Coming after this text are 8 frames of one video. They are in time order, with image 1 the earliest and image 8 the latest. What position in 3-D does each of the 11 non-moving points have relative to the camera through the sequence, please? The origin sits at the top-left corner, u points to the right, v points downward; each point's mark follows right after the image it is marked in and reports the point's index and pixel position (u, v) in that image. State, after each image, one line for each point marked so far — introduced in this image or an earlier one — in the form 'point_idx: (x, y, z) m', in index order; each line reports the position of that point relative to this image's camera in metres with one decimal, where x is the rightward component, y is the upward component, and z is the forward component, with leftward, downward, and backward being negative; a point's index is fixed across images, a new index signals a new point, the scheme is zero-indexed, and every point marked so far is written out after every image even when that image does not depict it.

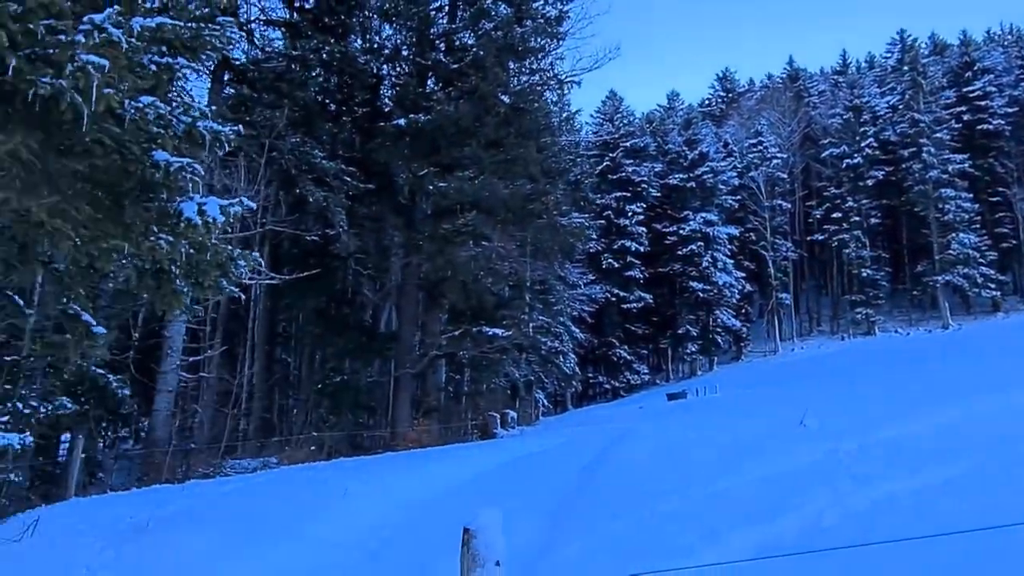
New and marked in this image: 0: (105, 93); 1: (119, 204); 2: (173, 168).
0: (-3.1, +1.4, +5.3) m
1: (-3.1, +0.7, +5.9) m
2: (-2.7, +0.9, +5.8) m
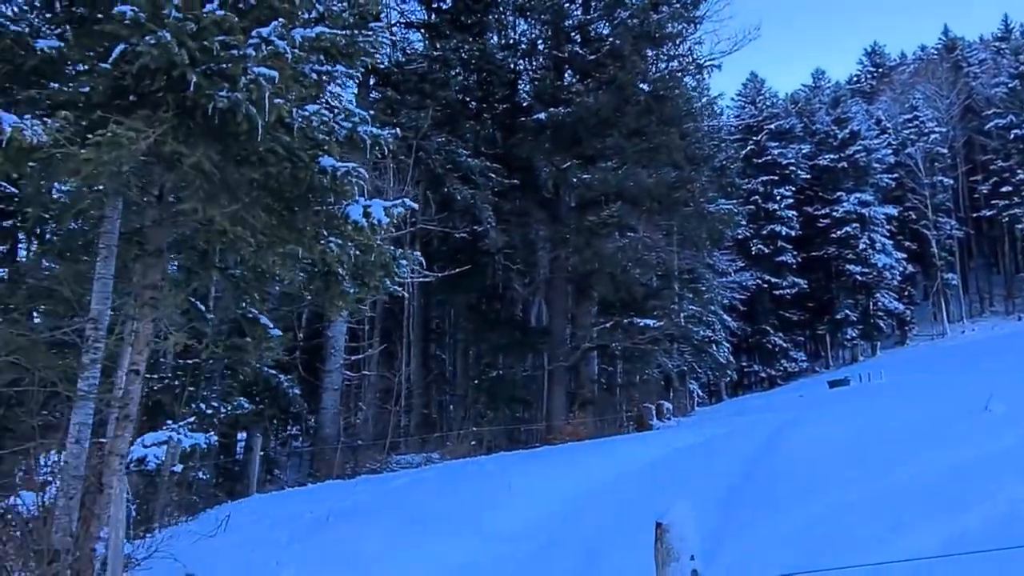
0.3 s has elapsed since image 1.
0: (-1.8, +1.4, +5.5) m
1: (-1.8, +0.7, +6.1) m
2: (-1.4, +0.9, +6.0) m
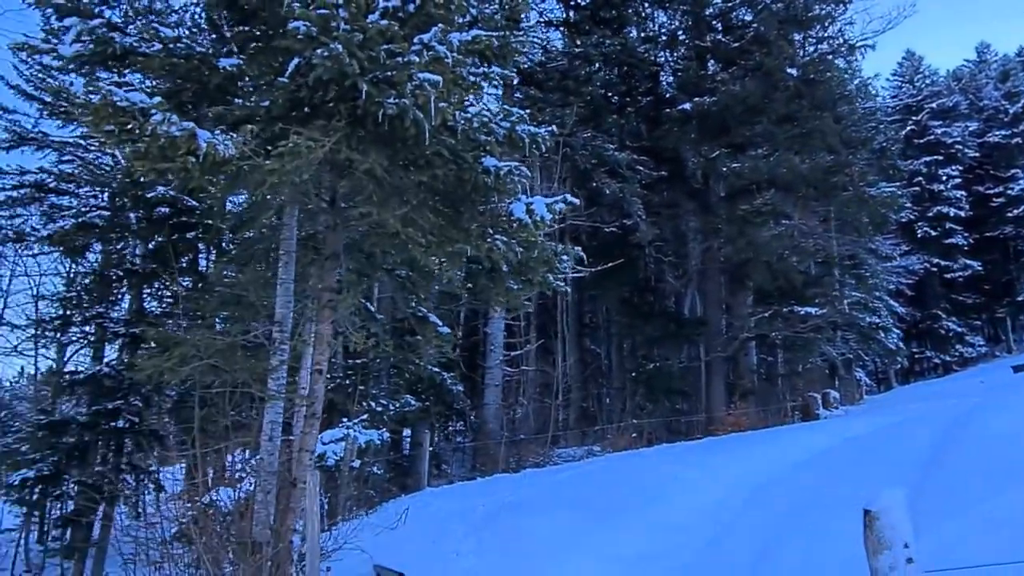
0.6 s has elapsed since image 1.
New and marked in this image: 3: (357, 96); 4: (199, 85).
0: (-0.6, +1.4, +5.7) m
1: (-0.5, +0.7, +6.2) m
2: (0.0, +1.0, +6.1) m
3: (-1.3, +1.6, +5.9) m
4: (-2.8, +1.9, +6.6) m
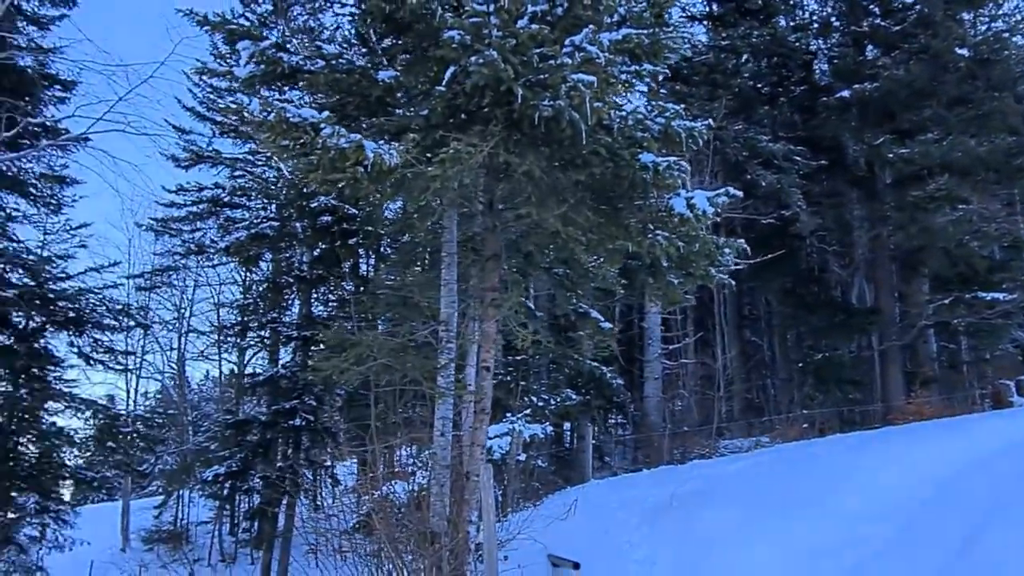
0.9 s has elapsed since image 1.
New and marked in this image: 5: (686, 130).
0: (+0.7, +1.4, +5.7) m
1: (+0.9, +0.7, +6.3) m
2: (+1.3, +1.0, +6.1) m
3: (0.0, +1.6, +6.1) m
4: (-1.5, +1.8, +7.0) m
5: (+1.5, +1.4, +6.3) m
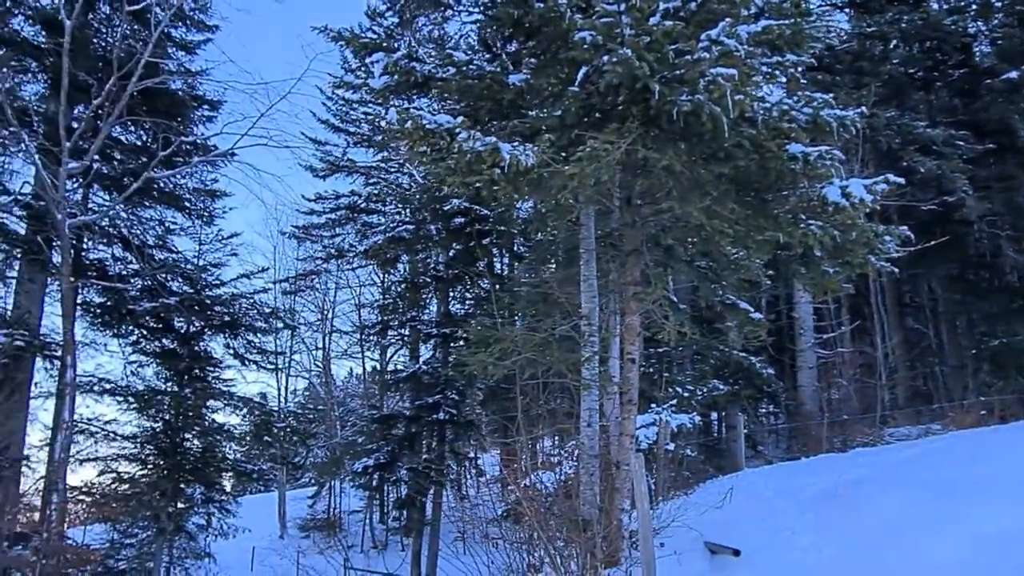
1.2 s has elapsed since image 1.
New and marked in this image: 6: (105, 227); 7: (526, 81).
0: (+1.8, +1.5, +5.8) m
1: (+2.1, +0.8, +6.3) m
2: (+2.4, +1.1, +6.0) m
3: (+1.2, +1.6, +6.2) m
4: (-0.2, +1.9, +7.3) m
5: (+2.7, +1.4, +6.2) m
6: (-5.8, +0.9, +10.5) m
7: (+0.1, +2.0, +7.1) m
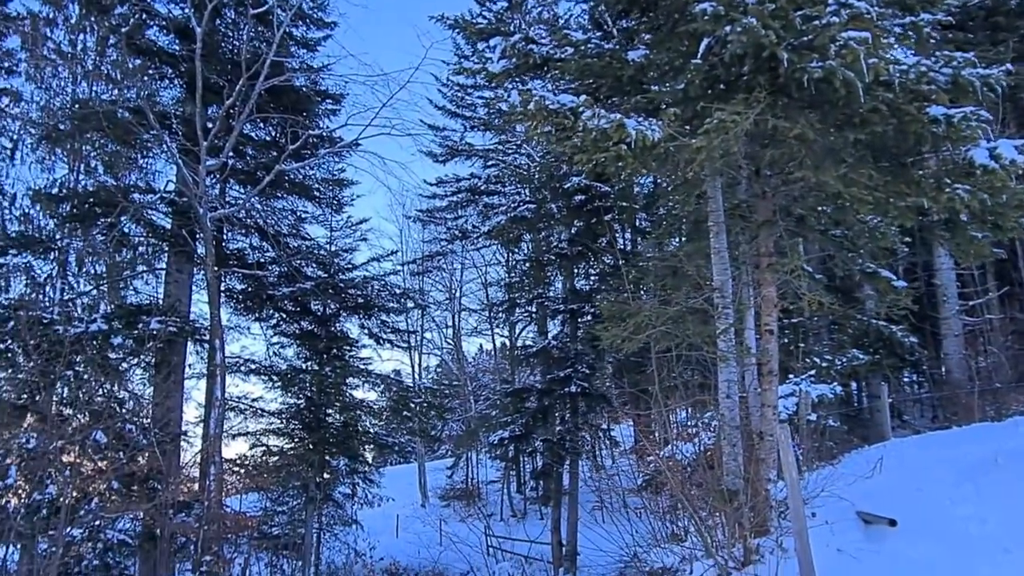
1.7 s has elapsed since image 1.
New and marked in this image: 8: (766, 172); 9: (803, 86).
0: (+2.9, +1.8, +5.6) m
1: (+3.2, +1.1, +6.1) m
2: (+3.5, +1.4, +5.9) m
3: (+2.3, +1.9, +6.1) m
4: (+1.0, +2.1, +7.3) m
5: (+3.8, +1.8, +6.0) m
6: (-4.1, +1.1, +11.2) m
7: (+1.3, +2.3, +7.1) m
8: (+2.3, +1.1, +6.5) m
9: (+2.5, +1.7, +6.1) m
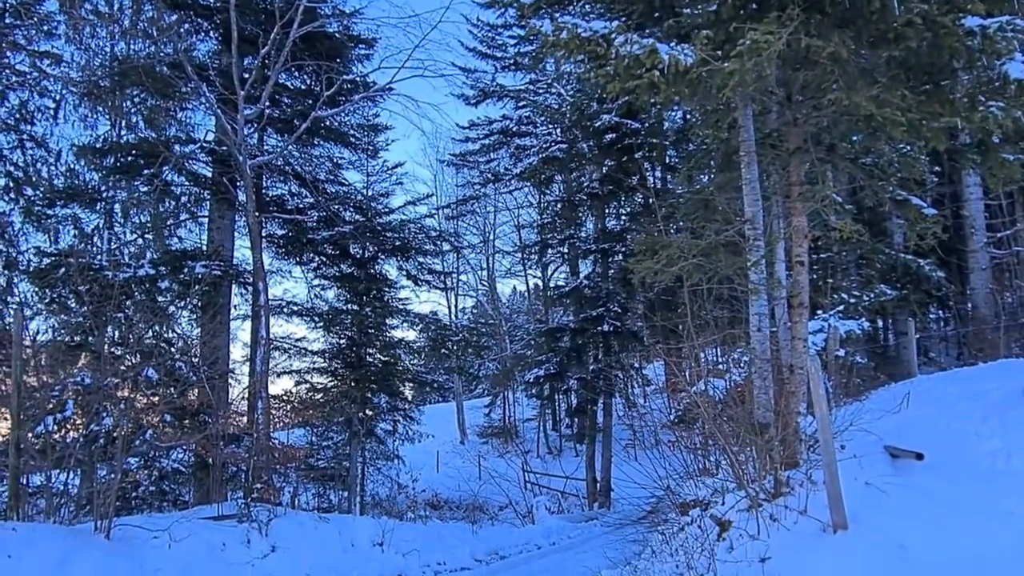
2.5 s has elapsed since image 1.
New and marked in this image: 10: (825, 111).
0: (+3.1, +2.4, +5.6) m
1: (+3.5, +1.7, +6.1) m
2: (+3.8, +2.0, +5.8) m
3: (+2.5, +2.5, +6.1) m
4: (+1.4, +2.8, +7.3) m
5: (+4.1, +2.4, +5.9) m
6: (-3.6, +1.9, +11.5) m
7: (+1.6, +2.9, +7.1) m
8: (+2.6, +1.7, +6.5) m
9: (+2.8, +2.3, +6.1) m
10: (+2.8, +1.5, +6.4) m
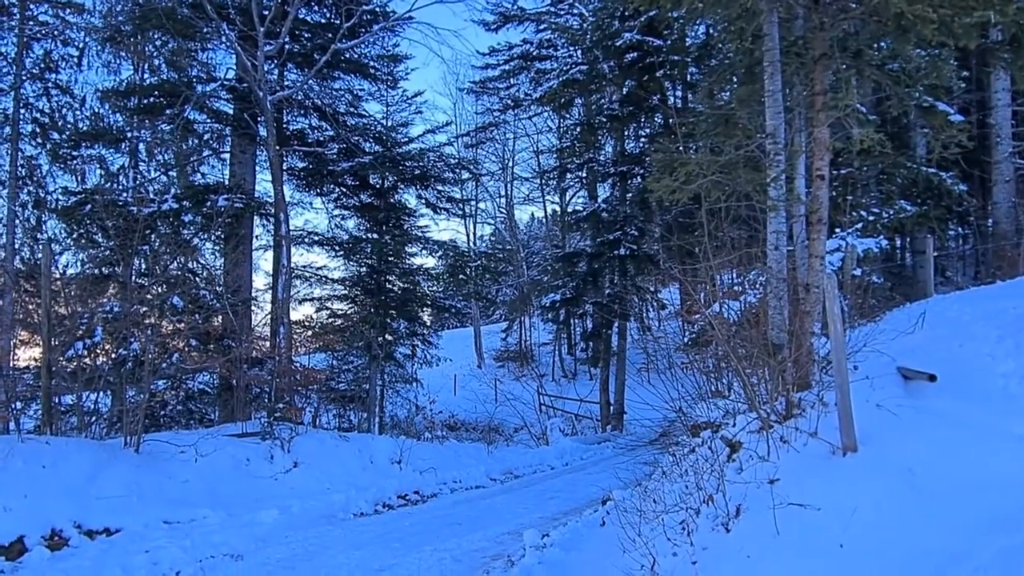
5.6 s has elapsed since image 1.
0: (+3.3, +3.1, +5.4) m
1: (+3.7, +2.5, +6.0) m
2: (+3.9, +2.7, +5.6) m
3: (+2.7, +3.3, +5.9) m
4: (+1.5, +3.6, +7.2) m
5: (+4.2, +3.1, +5.7) m
6: (-3.3, +2.9, +11.5) m
7: (+1.8, +3.7, +7.0) m
8: (+2.8, +2.5, +6.4) m
9: (+2.9, +3.1, +5.9) m
10: (+3.0, +2.3, +6.3) m
